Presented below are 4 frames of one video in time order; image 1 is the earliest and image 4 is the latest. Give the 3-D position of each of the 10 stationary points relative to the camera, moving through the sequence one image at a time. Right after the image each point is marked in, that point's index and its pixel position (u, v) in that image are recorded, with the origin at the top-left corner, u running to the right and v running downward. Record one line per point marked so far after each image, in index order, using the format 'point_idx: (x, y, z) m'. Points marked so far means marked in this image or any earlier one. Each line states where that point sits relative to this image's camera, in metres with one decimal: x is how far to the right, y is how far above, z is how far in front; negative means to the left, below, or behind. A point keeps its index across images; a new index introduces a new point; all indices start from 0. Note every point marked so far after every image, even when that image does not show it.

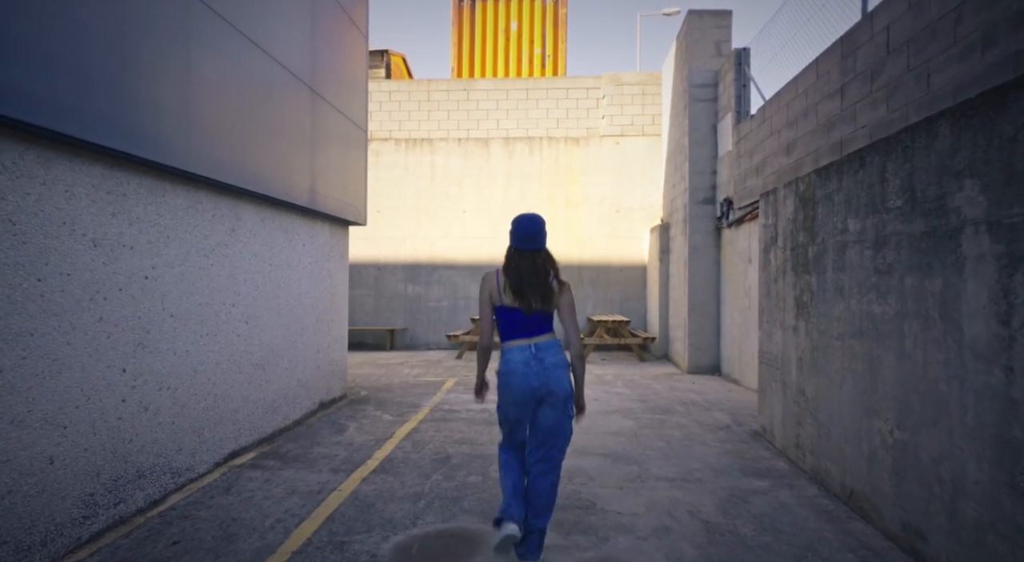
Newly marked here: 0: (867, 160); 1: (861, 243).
0: (+2.0, +0.7, +3.2) m
1: (+2.0, +0.2, +3.3) m
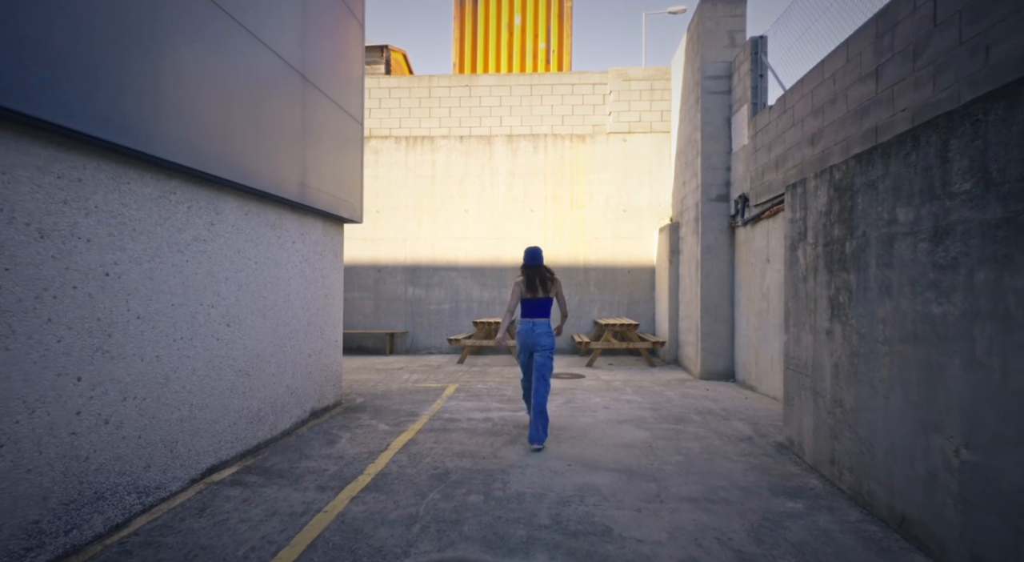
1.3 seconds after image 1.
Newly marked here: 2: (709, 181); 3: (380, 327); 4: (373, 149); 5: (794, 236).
0: (+2.0, +0.7, +2.8) m
1: (+2.1, +0.2, +2.9) m
2: (+2.9, +1.5, +8.4) m
3: (-2.8, -1.0, +11.9) m
4: (-3.0, +2.8, +12.1) m
5: (+2.3, +0.4, +4.5) m
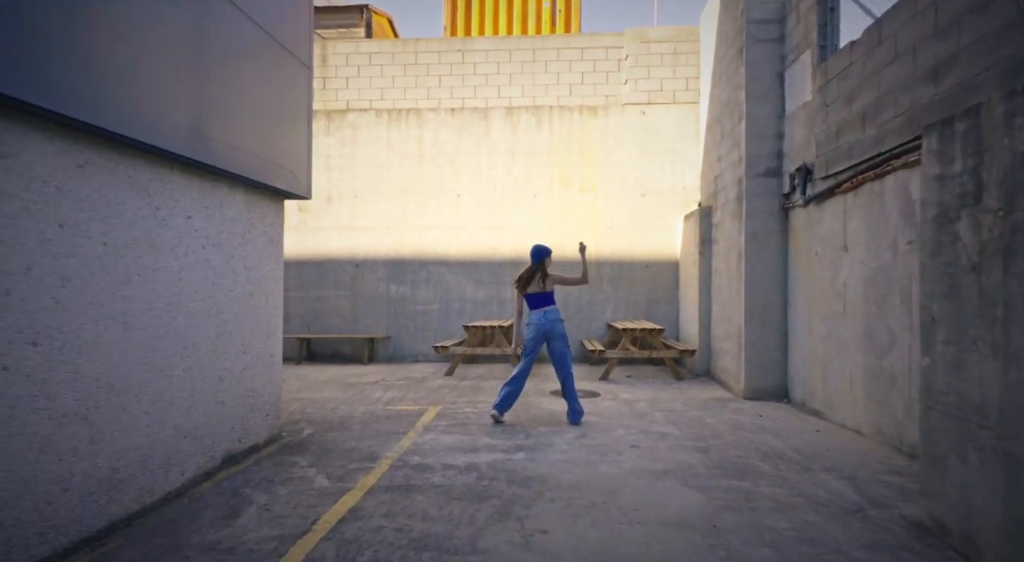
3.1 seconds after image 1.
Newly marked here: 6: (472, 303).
0: (+2.0, +0.7, +1.1) m
1: (+2.0, +0.3, +1.2) m
2: (+2.9, +1.5, +6.8) m
3: (-2.8, -0.9, +10.3) m
4: (-3.0, +2.9, +10.5) m
5: (+2.2, +0.4, +2.9) m
6: (-0.7, -0.4, +10.2) m
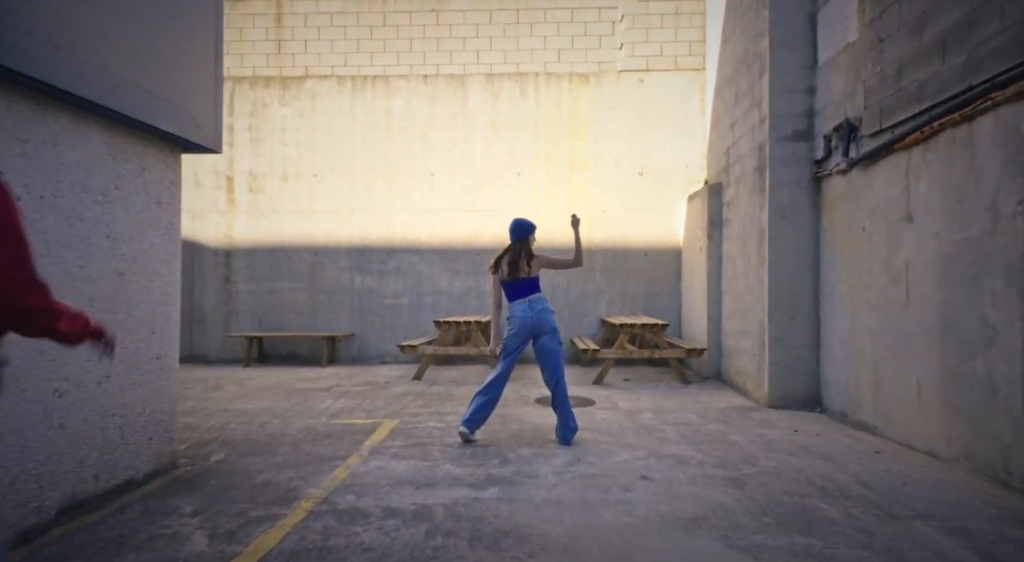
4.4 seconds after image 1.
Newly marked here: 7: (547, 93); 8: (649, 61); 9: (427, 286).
0: (+1.9, +0.9, 0.0) m
1: (+1.9, +0.4, +0.1) m
2: (+2.7, +1.7, +5.6) m
3: (-3.1, -0.7, +9.1) m
4: (-3.3, +3.1, +9.2) m
5: (+2.1, +0.5, +1.7) m
6: (-1.0, -0.2, +9.0) m
7: (+0.5, +3.0, +9.0) m
8: (+2.2, +3.5, +8.9) m
9: (-1.3, -0.1, +9.0) m
